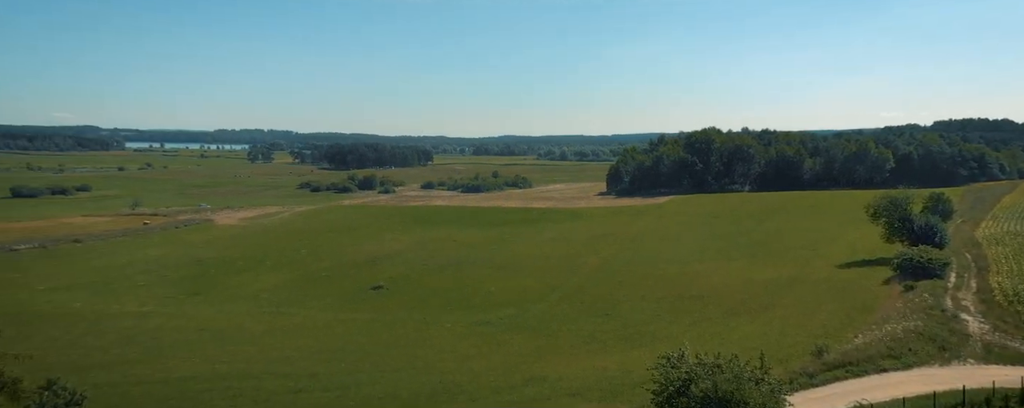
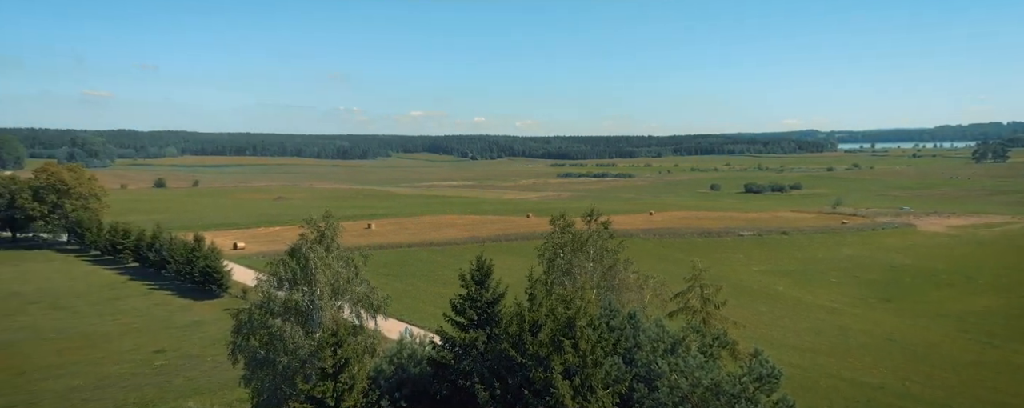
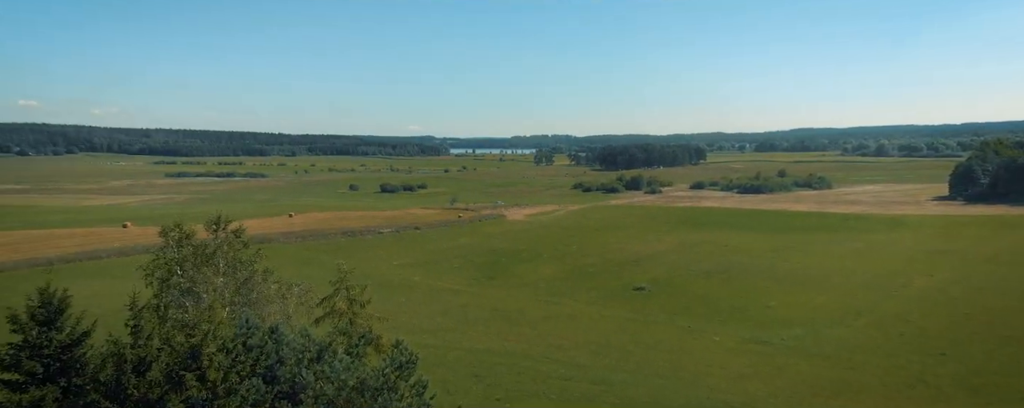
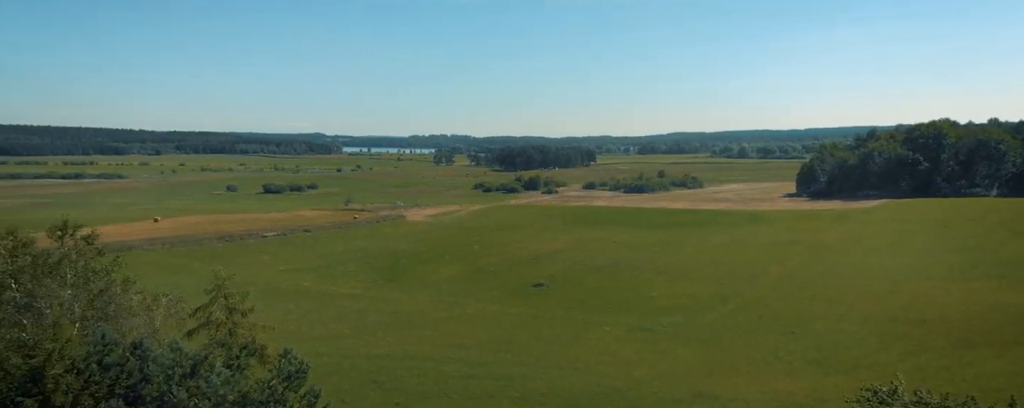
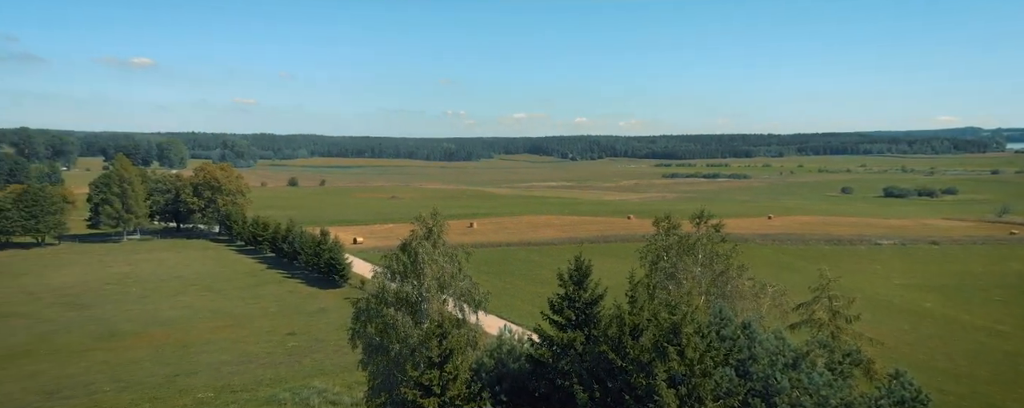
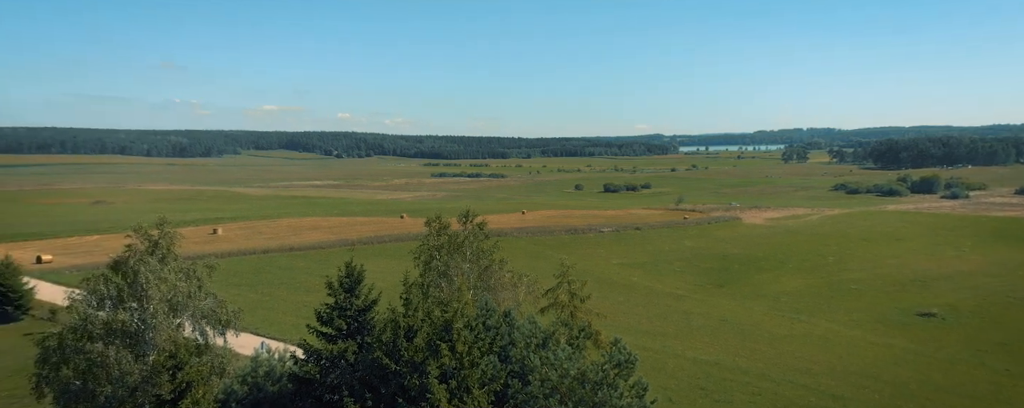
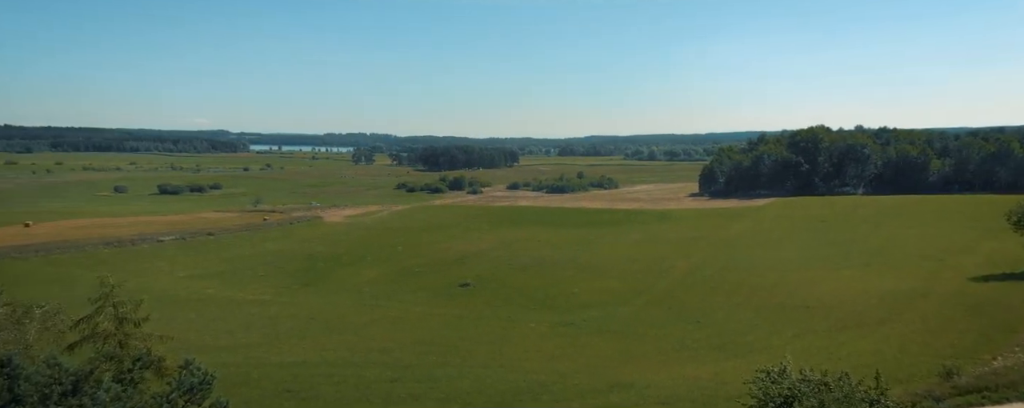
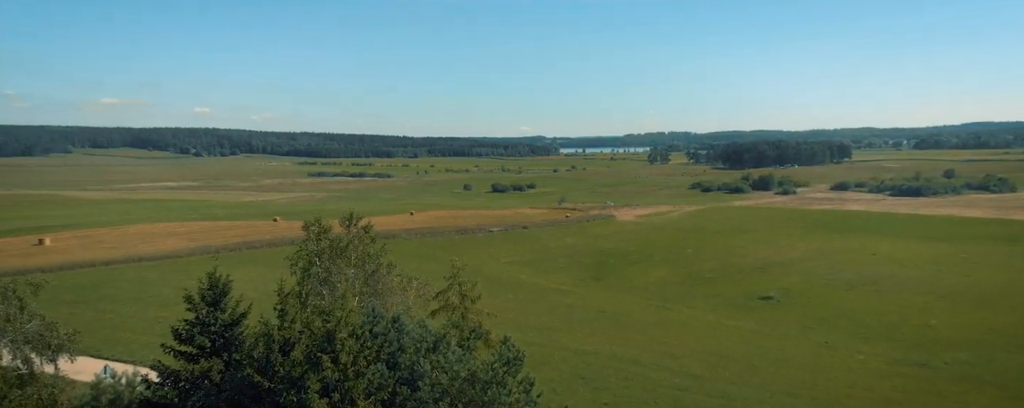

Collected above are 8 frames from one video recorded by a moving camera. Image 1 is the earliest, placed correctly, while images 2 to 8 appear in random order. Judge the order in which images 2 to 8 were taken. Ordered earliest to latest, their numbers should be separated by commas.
7, 4, 3, 8, 6, 2, 5
